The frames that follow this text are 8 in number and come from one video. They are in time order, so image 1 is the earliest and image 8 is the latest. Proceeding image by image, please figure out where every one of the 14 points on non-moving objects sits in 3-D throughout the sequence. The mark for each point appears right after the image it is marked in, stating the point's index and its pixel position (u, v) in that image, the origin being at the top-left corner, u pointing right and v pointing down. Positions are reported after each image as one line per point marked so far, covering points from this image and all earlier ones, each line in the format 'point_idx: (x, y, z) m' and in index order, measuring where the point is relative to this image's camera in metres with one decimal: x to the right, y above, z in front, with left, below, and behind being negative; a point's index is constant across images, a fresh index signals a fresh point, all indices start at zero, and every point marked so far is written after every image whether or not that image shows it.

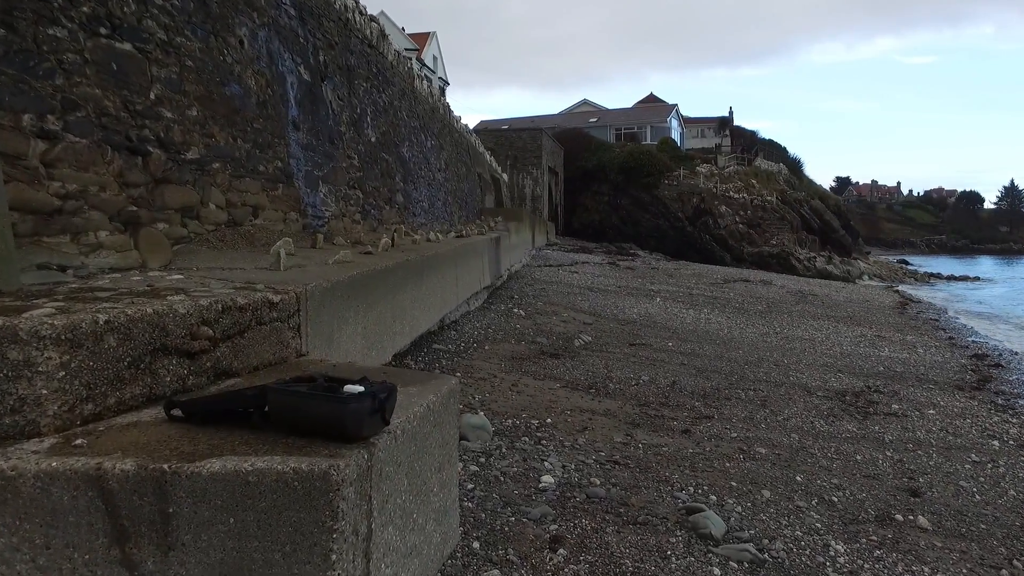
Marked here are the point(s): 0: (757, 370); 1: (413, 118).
0: (+1.5, -0.5, +6.0) m
1: (-0.9, +1.5, +8.7) m
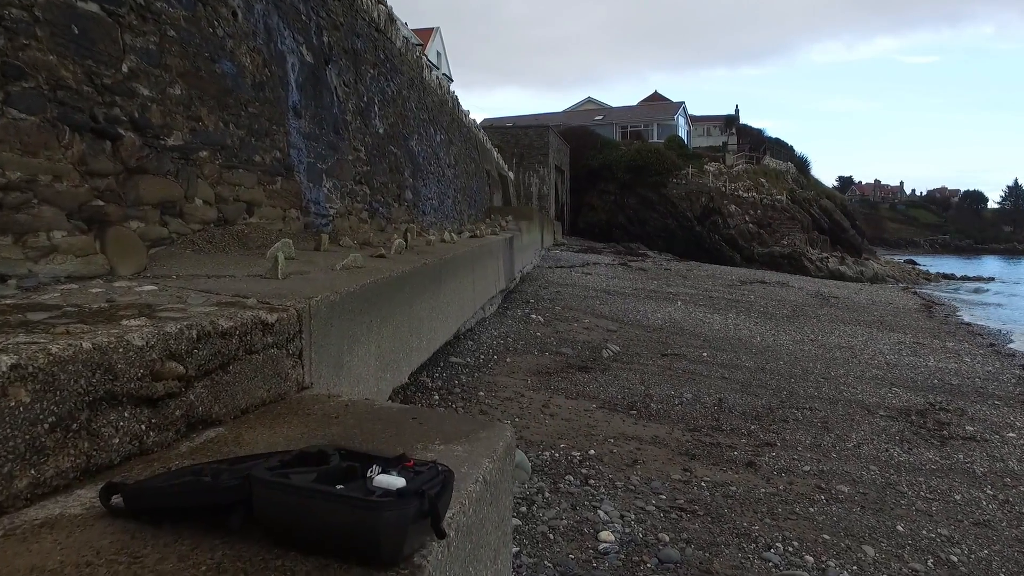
0: (+1.6, -0.5, +5.4) m
1: (-0.7, +1.4, +8.2) m
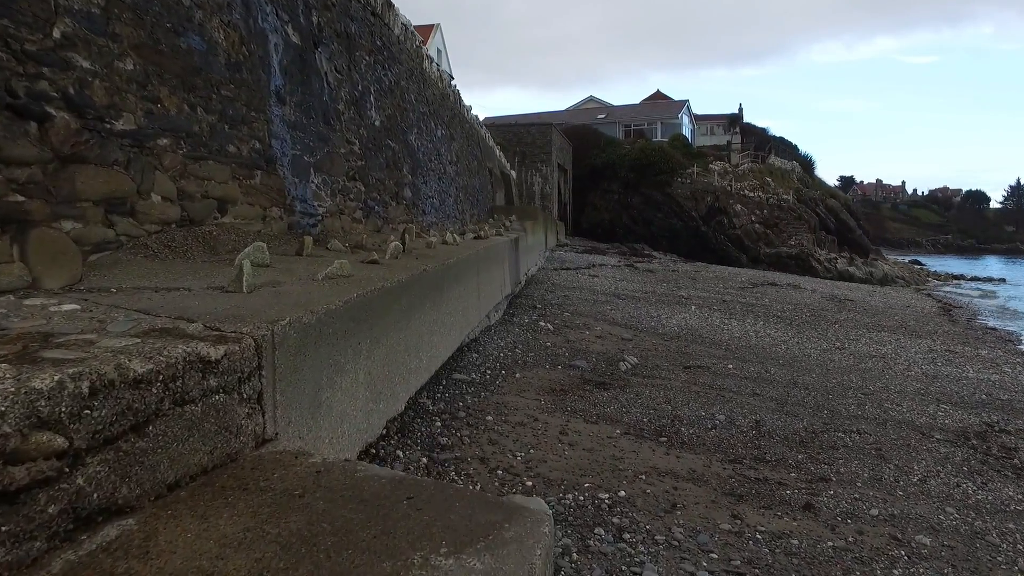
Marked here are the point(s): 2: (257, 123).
0: (+1.6, -0.6, +4.9) m
1: (-0.7, +1.4, +7.7) m
2: (-0.9, +0.6, +3.6) m
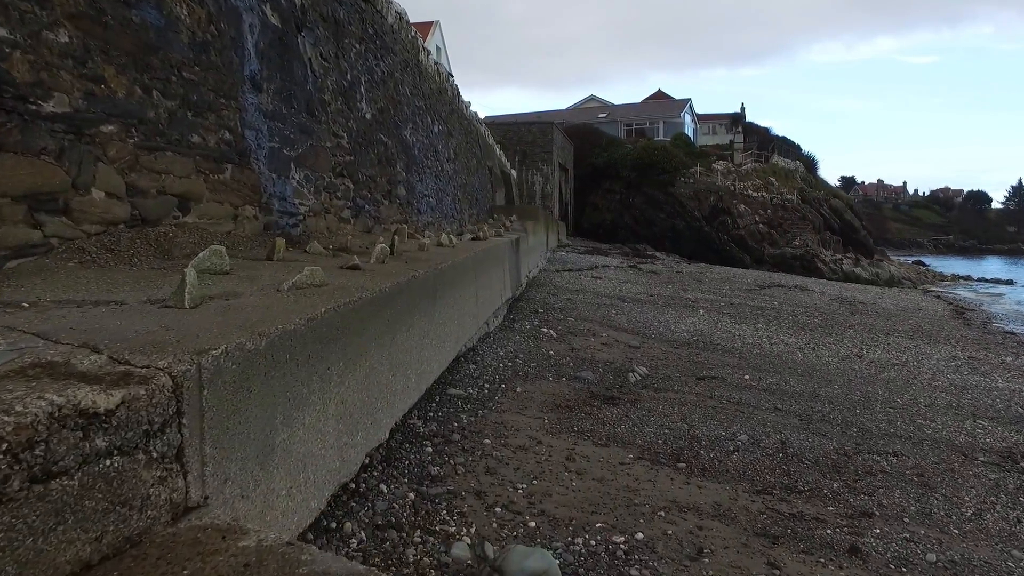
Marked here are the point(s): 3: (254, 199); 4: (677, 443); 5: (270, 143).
0: (+1.6, -0.6, +4.5) m
1: (-0.7, +1.4, +7.3) m
2: (-0.9, +0.6, +3.2) m
3: (-0.9, +0.3, +3.5) m
4: (+0.6, -0.6, +3.6) m
5: (-0.9, +0.5, +3.7) m
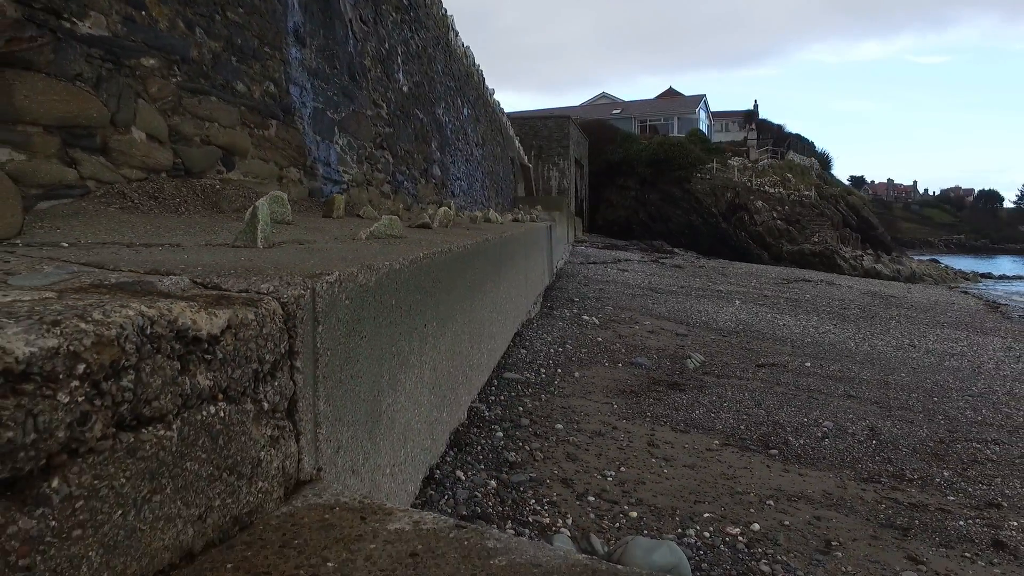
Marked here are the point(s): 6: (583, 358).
0: (+1.9, -0.5, +4.2) m
1: (-0.4, +1.5, +7.0) m
2: (-0.7, +0.7, +2.9) m
3: (-0.7, +0.4, +3.2) m
4: (+0.8, -0.5, +3.3) m
5: (-0.7, +0.6, +3.4) m
6: (+0.3, -0.3, +4.4) m
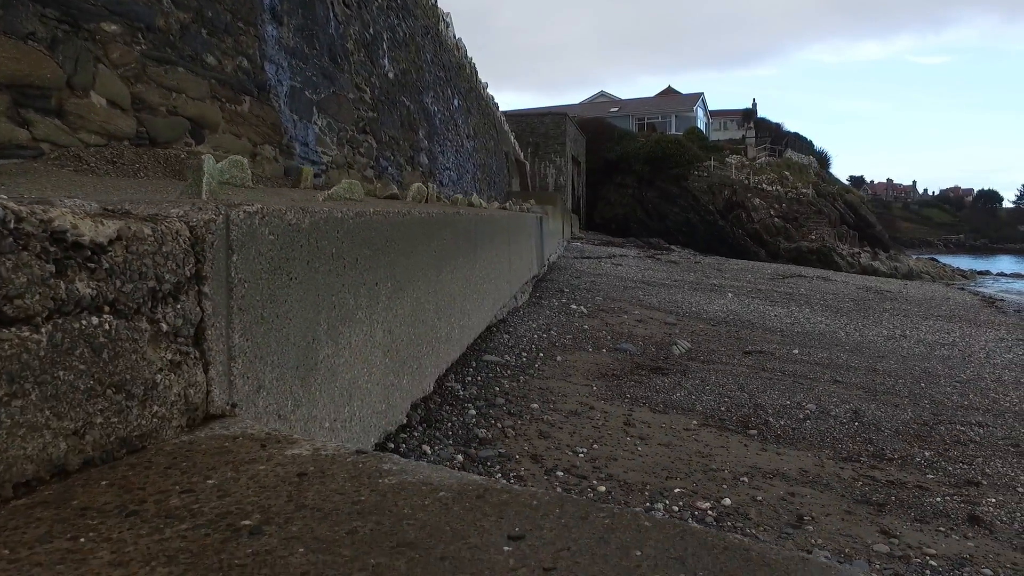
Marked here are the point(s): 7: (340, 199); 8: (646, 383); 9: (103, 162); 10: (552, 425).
0: (+1.8, -0.4, +4.2) m
1: (-0.5, +1.5, +6.9) m
2: (-0.8, +0.7, +2.9) m
3: (-0.7, +0.5, +3.1) m
4: (+0.7, -0.4, +3.3) m
5: (-0.7, +0.7, +3.3) m
6: (+0.2, -0.2, +4.3) m
7: (-0.3, +0.2, +1.8) m
8: (+0.5, -0.3, +3.6) m
9: (-0.8, +0.2, +2.0) m
10: (+0.1, -0.4, +2.7) m
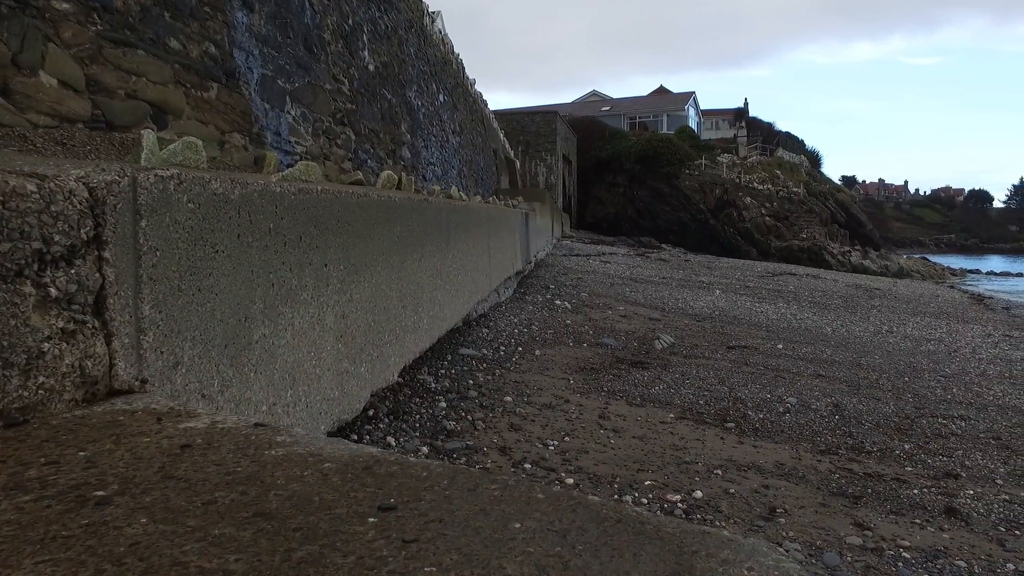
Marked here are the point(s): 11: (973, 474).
0: (+1.7, -0.4, +4.1) m
1: (-0.6, +1.6, +6.9) m
2: (-0.8, +0.8, +2.8) m
3: (-0.8, +0.5, +3.1) m
4: (+0.7, -0.4, +3.2) m
5: (-0.8, +0.7, +3.3) m
6: (+0.1, -0.2, +4.3) m
7: (-0.4, +0.2, +1.7) m
8: (+0.4, -0.3, +3.5) m
9: (-0.9, +0.3, +1.9) m
10: (0.0, -0.3, +2.6) m
11: (+1.2, -0.5, +2.5) m
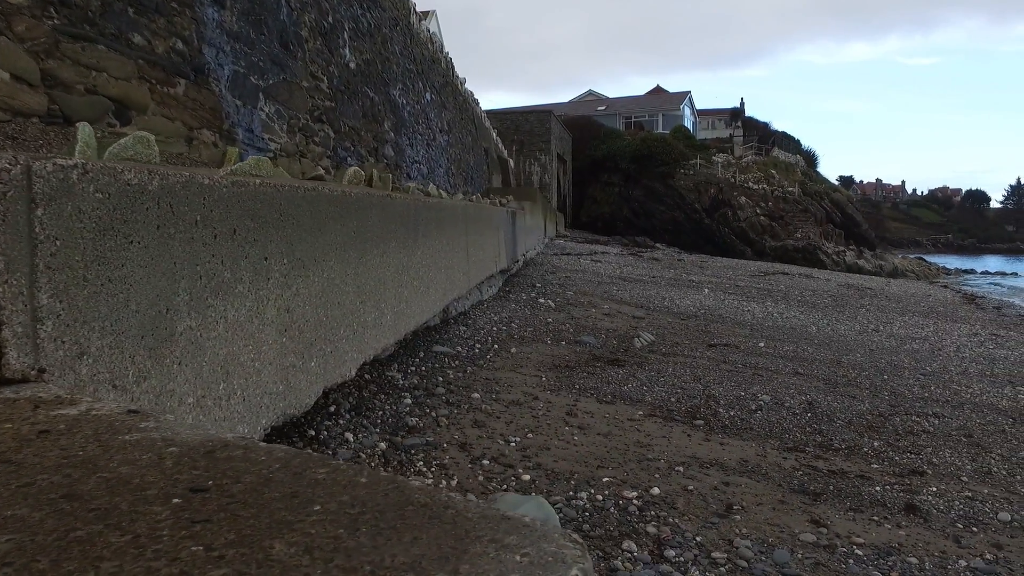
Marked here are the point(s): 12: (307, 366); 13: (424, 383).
0: (+1.6, -0.4, +4.1) m
1: (-0.7, +1.6, +6.9) m
2: (-0.9, +0.8, +2.8) m
3: (-0.9, +0.5, +3.1) m
4: (+0.6, -0.4, +3.2) m
5: (-0.9, +0.7, +3.3) m
6: (+0.1, -0.2, +4.3) m
7: (-0.5, +0.2, +1.7) m
8: (+0.3, -0.3, +3.5) m
9: (-1.0, +0.3, +1.9) m
10: (-0.1, -0.3, +2.6) m
11: (+1.1, -0.5, +2.5) m
12: (-0.4, -0.1, +1.8) m
13: (-0.2, -0.3, +2.9) m
